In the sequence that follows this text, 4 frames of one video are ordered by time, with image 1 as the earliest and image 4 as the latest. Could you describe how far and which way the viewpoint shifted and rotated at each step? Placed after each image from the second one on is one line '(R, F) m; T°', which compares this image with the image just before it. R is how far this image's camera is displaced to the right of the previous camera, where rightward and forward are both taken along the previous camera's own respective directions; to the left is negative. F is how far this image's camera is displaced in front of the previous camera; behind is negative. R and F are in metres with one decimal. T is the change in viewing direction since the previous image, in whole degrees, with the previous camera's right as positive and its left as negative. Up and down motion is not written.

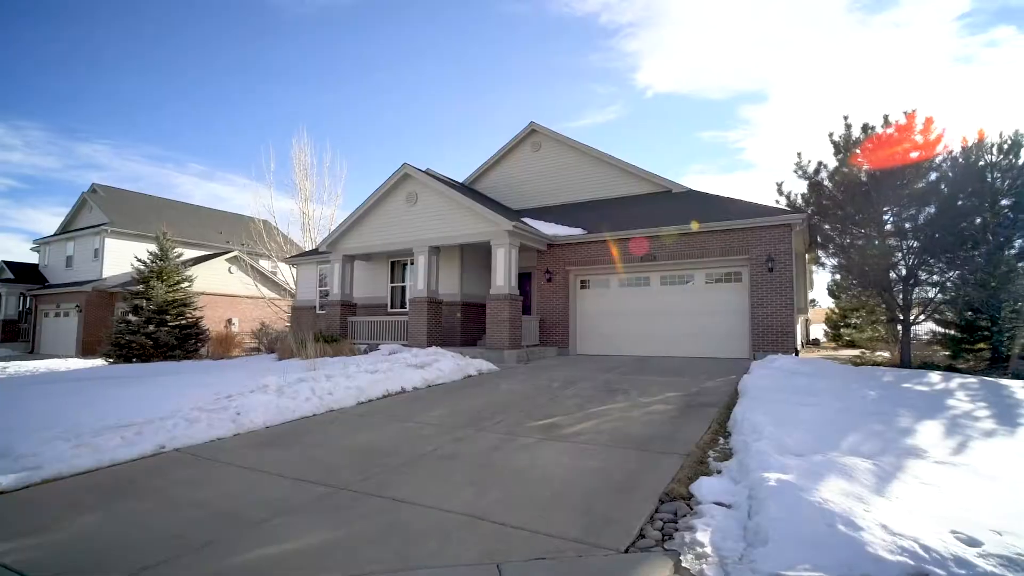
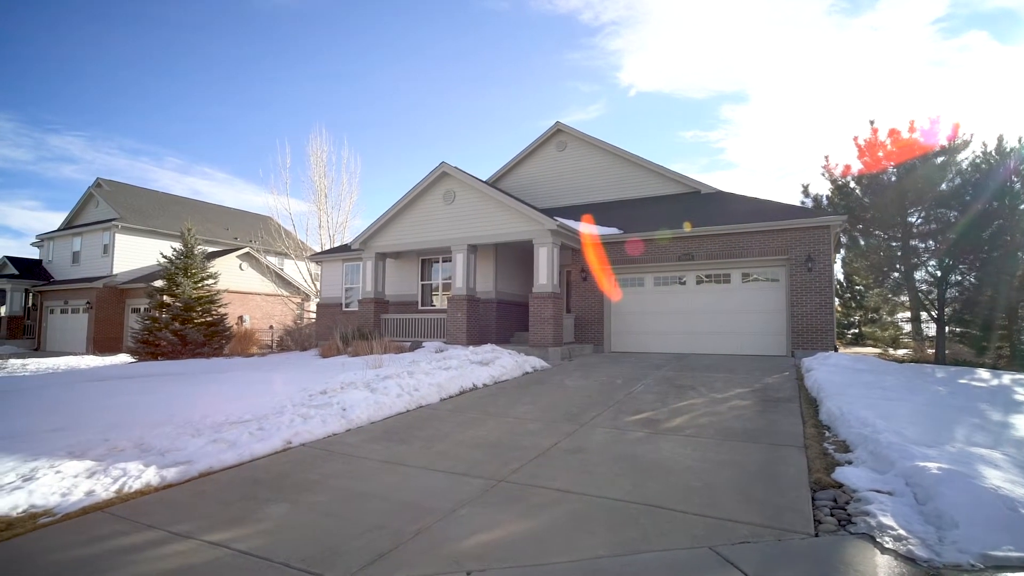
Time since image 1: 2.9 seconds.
(-1.5, -0.2) m; +2°
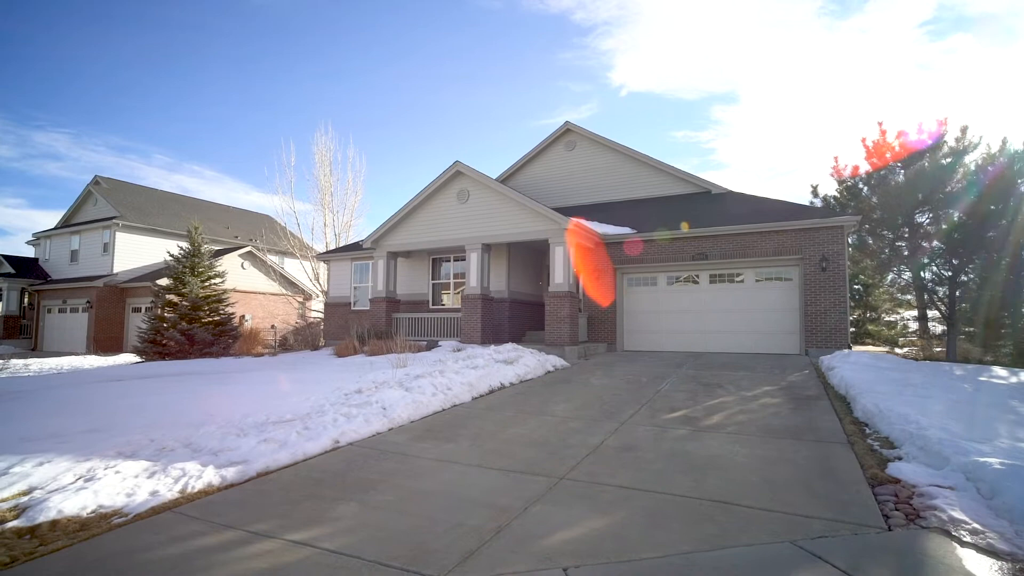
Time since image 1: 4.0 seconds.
(-0.6, 0.0) m; +1°
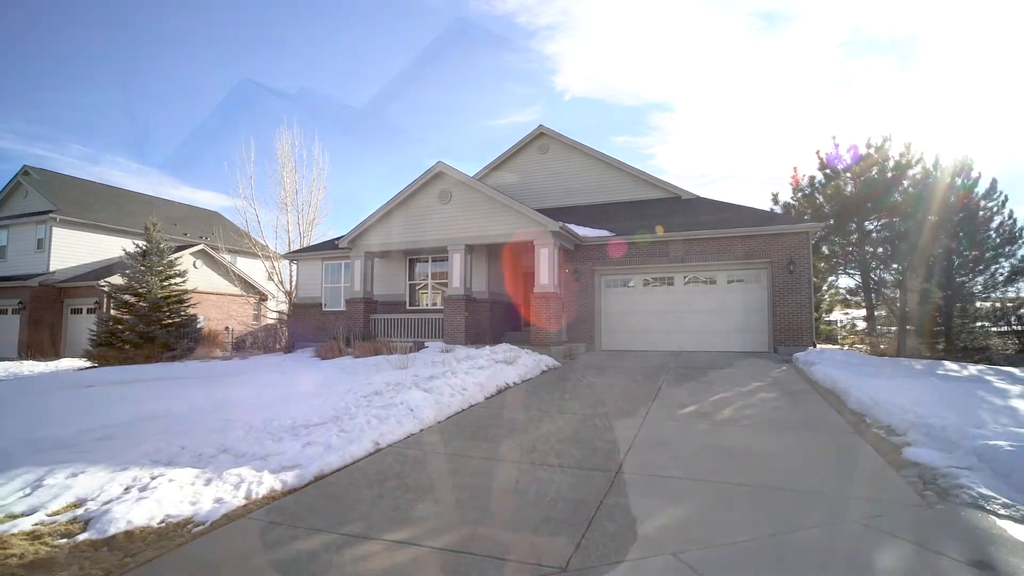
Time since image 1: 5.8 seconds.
(-1.0, -0.1) m; +6°
